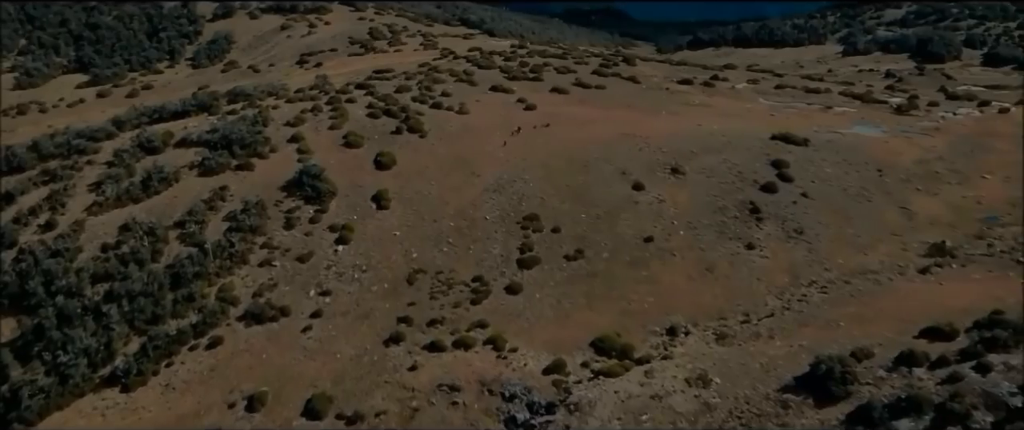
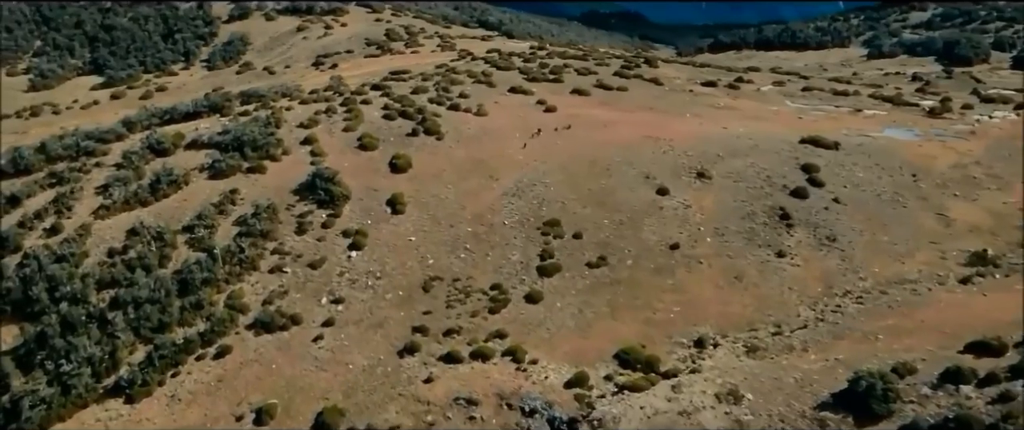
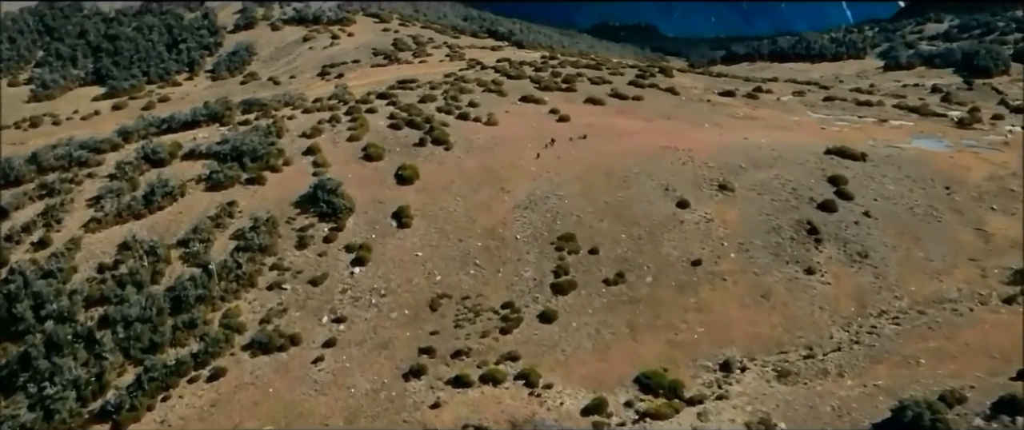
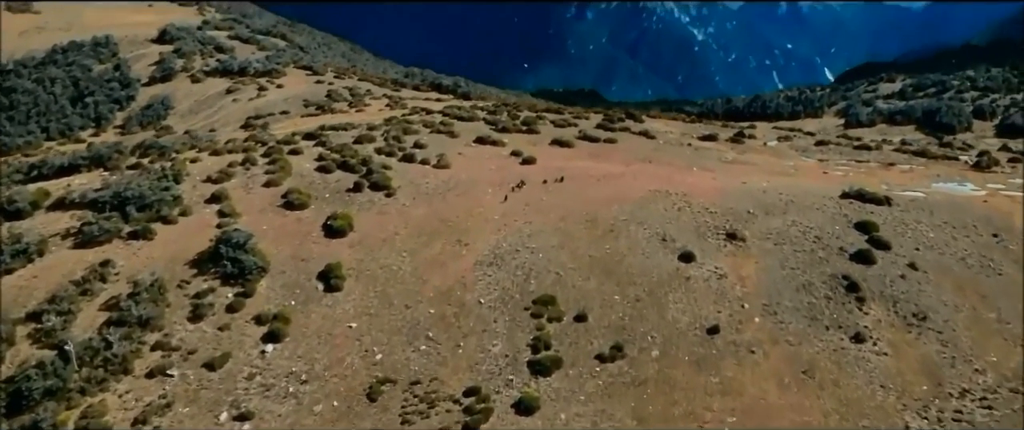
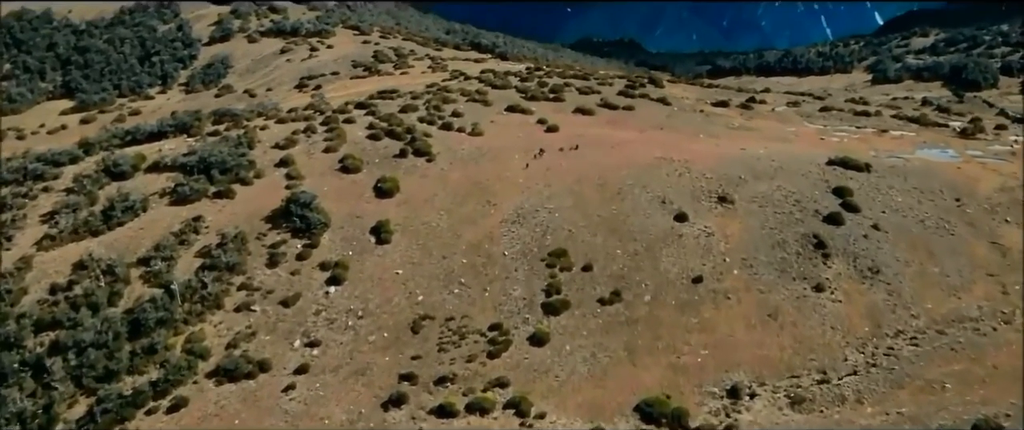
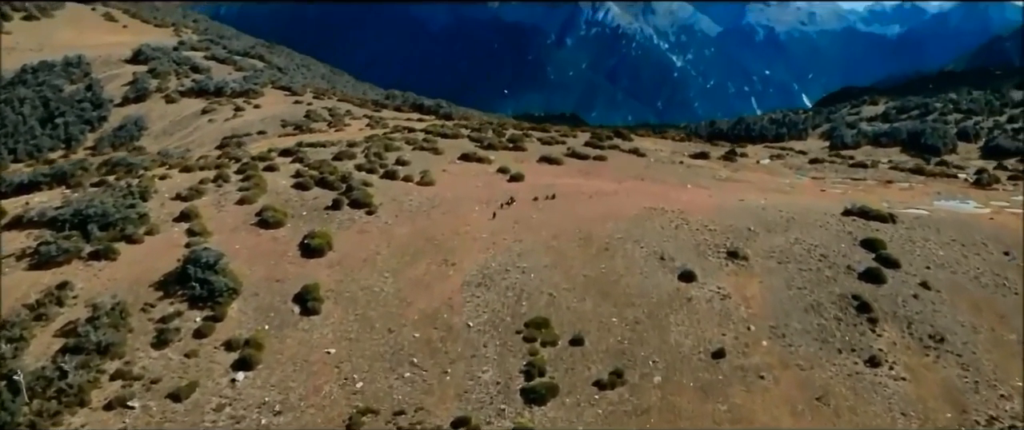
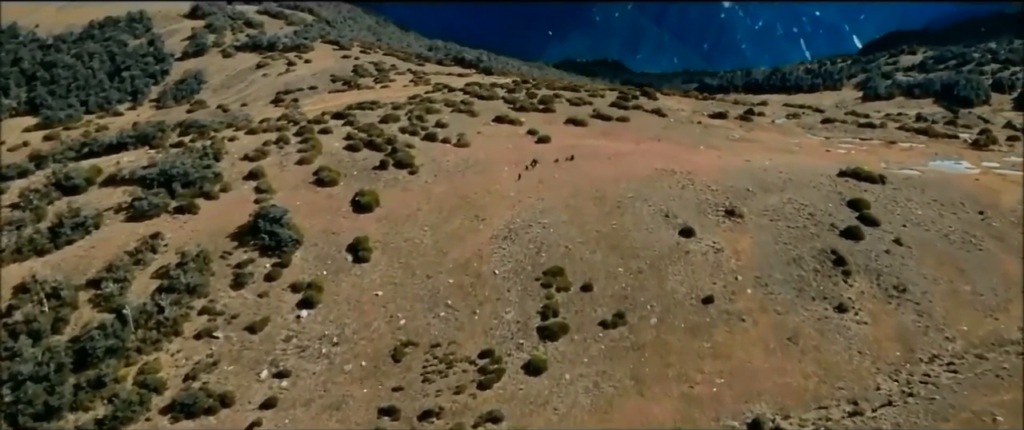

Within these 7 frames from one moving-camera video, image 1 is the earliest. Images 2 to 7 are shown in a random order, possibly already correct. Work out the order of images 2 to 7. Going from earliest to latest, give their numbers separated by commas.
2, 3, 5, 7, 4, 6
